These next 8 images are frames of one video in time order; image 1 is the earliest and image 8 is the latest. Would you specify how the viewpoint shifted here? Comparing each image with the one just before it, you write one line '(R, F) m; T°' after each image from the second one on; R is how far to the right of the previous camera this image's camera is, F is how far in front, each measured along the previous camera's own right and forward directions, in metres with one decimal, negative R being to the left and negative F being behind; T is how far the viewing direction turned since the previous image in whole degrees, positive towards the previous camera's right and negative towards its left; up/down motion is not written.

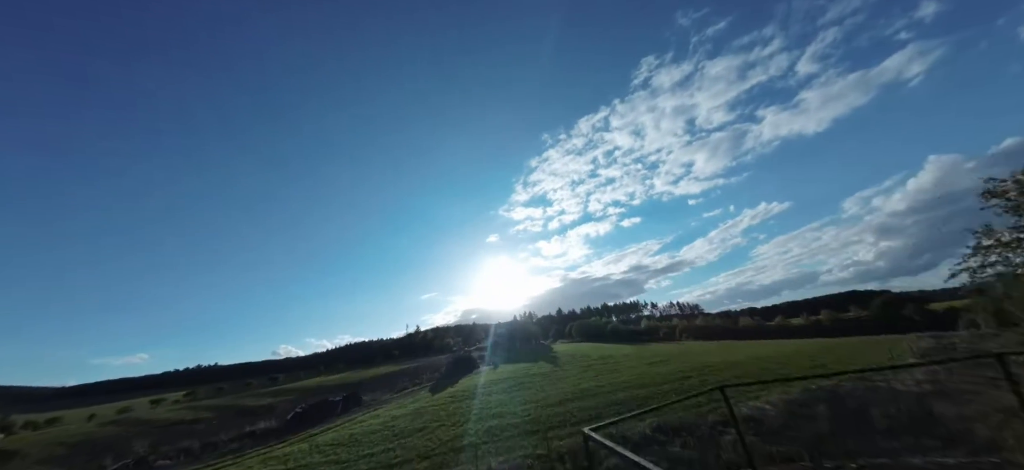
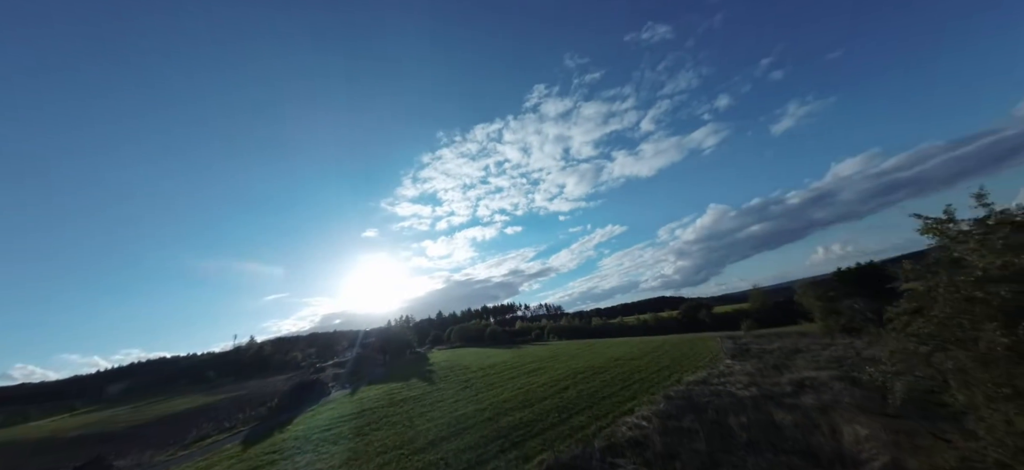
(+0.3, +2.3) m; +18°
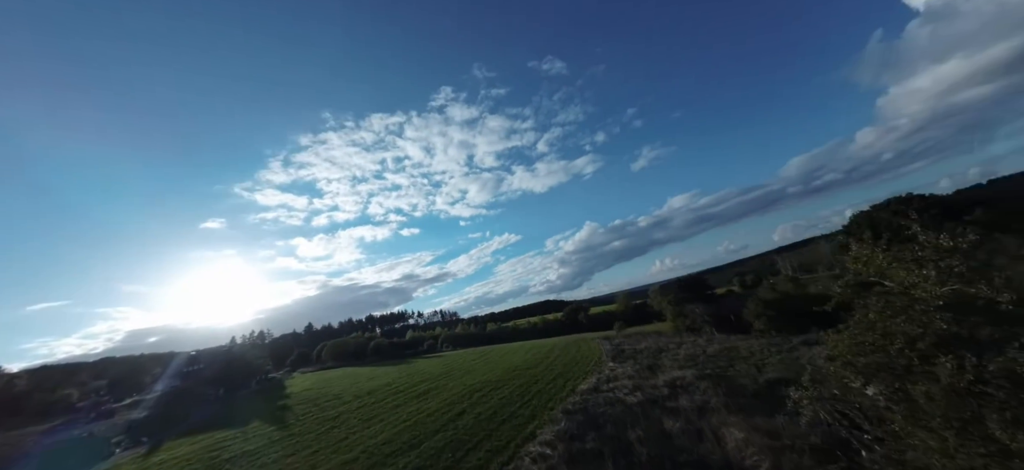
(0.0, +2.3) m; +16°
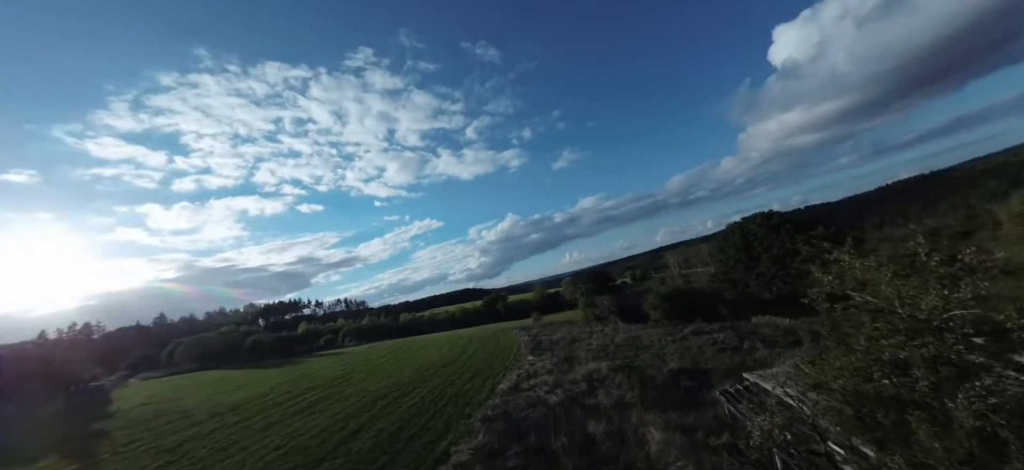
(0.0, +2.3) m; +12°
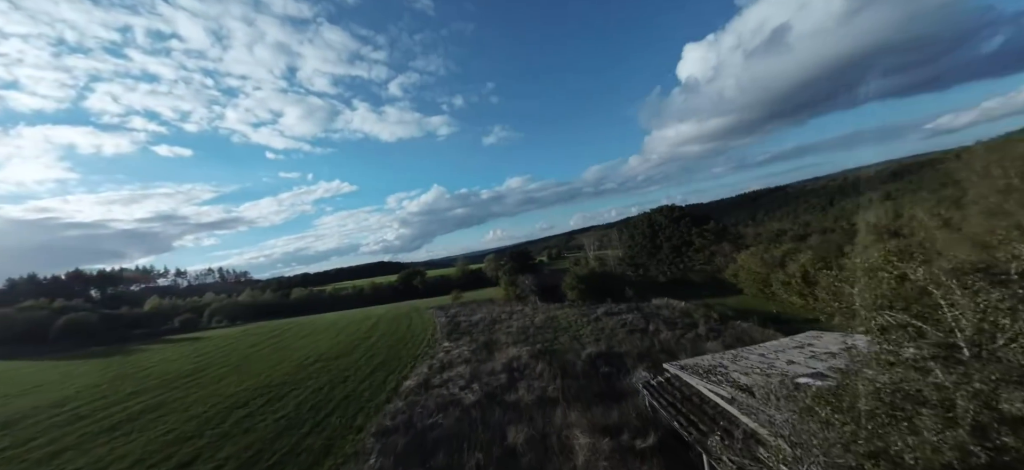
(+0.2, +3.0) m; +12°
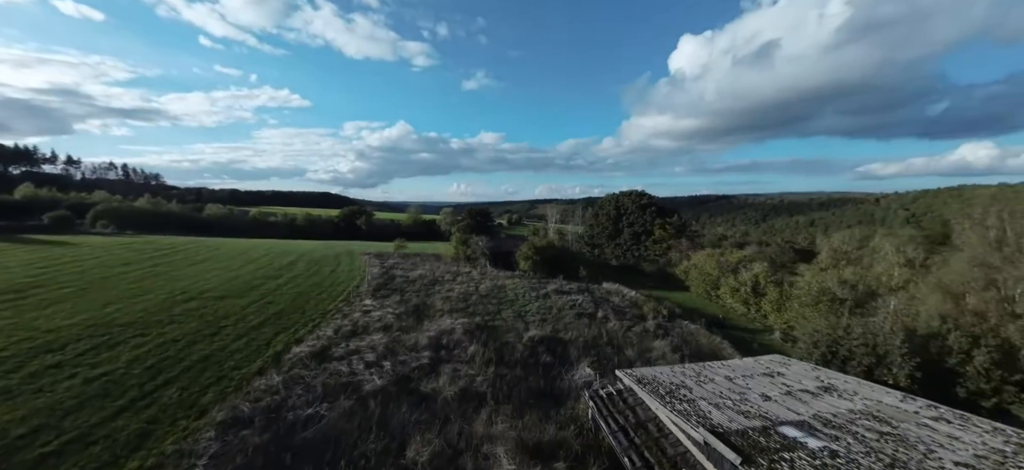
(+0.4, +3.9) m; +7°
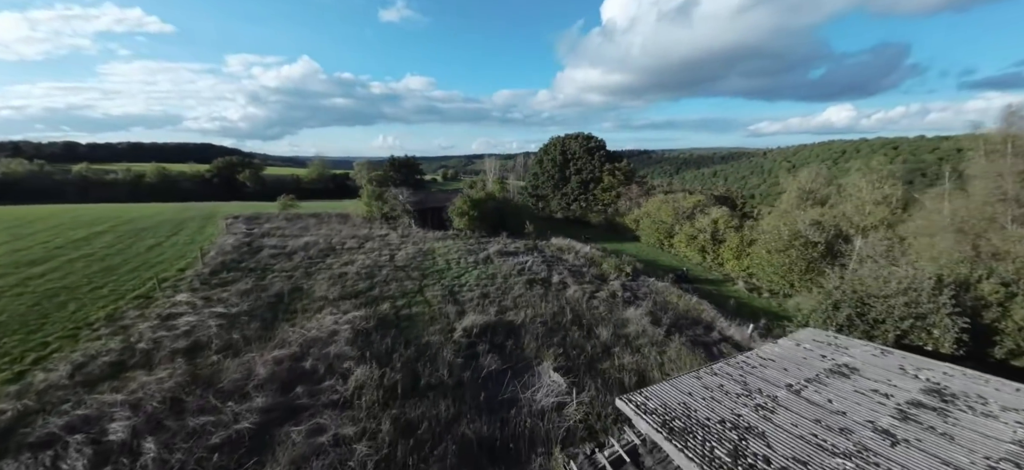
(+0.7, +7.3) m; +9°
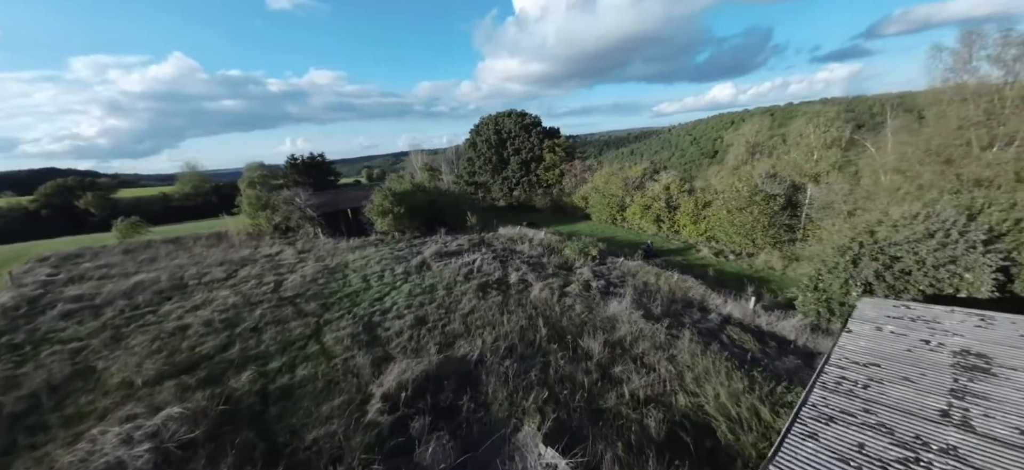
(+0.2, +4.7) m; +9°
